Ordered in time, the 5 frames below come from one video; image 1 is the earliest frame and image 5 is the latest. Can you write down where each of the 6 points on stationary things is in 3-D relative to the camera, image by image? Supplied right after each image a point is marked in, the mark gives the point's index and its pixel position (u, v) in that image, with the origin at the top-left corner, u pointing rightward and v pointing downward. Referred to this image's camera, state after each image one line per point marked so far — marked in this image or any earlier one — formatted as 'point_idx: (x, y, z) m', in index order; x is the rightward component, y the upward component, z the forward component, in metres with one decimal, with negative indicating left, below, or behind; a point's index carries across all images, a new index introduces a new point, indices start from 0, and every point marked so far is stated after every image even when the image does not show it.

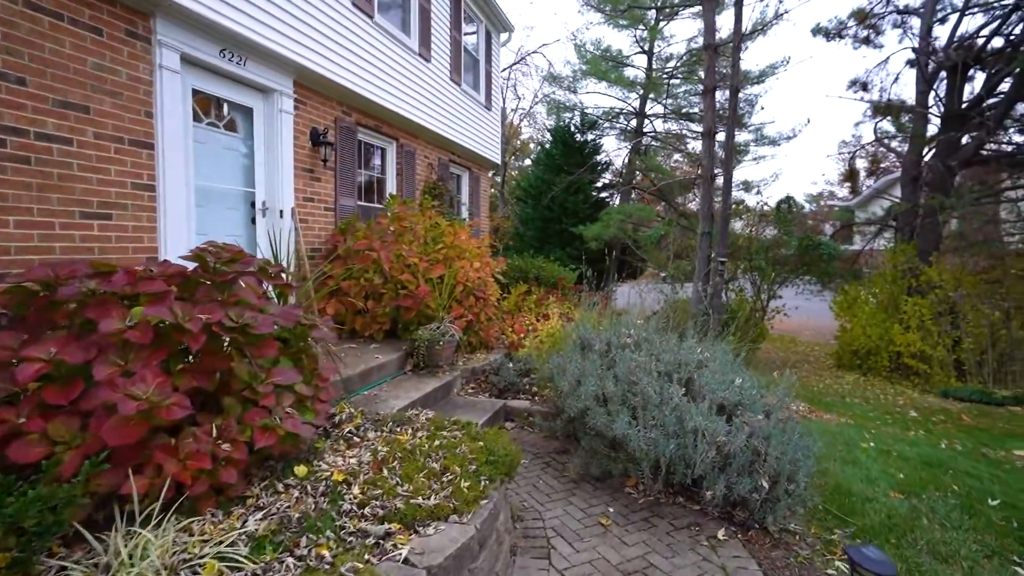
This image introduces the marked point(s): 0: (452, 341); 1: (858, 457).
0: (-0.5, -0.4, +4.5) m
1: (+2.5, -1.2, +3.9) m
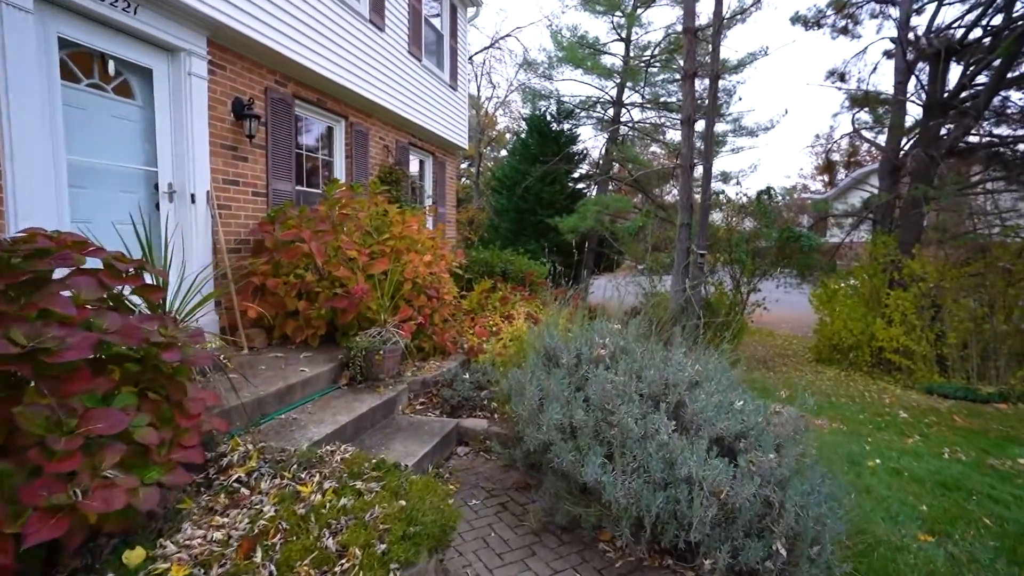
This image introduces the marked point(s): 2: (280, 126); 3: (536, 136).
0: (-0.8, -0.4, +3.8) m
1: (+2.2, -1.2, +3.4) m
2: (-2.2, +1.5, +5.0) m
3: (+0.6, +3.9, +14.0) m
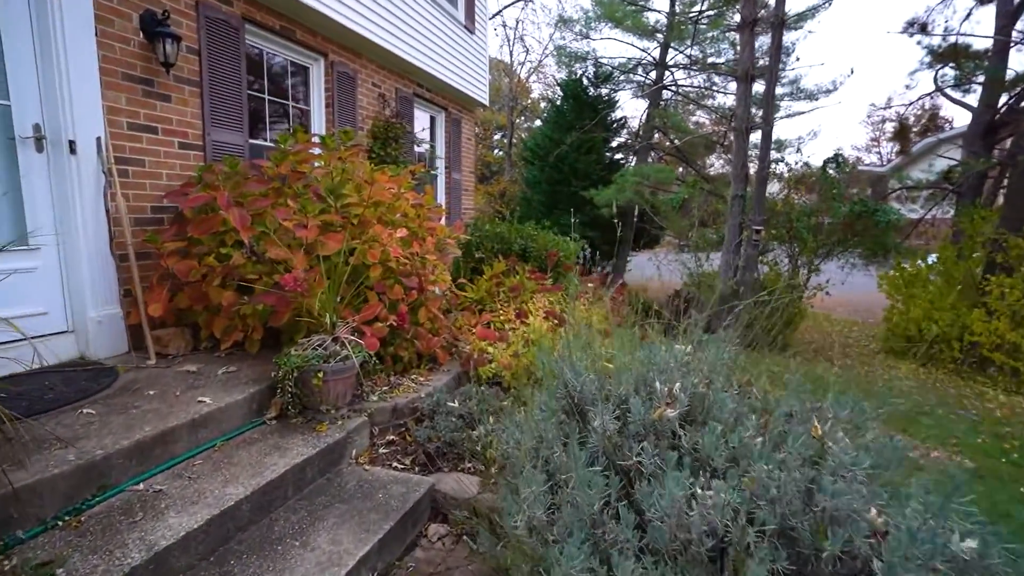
0: (-0.8, -0.4, +2.6) m
1: (+2.2, -1.2, +2.0) m
2: (-2.1, +1.6, +3.8) m
3: (+1.3, +4.4, +12.5) m
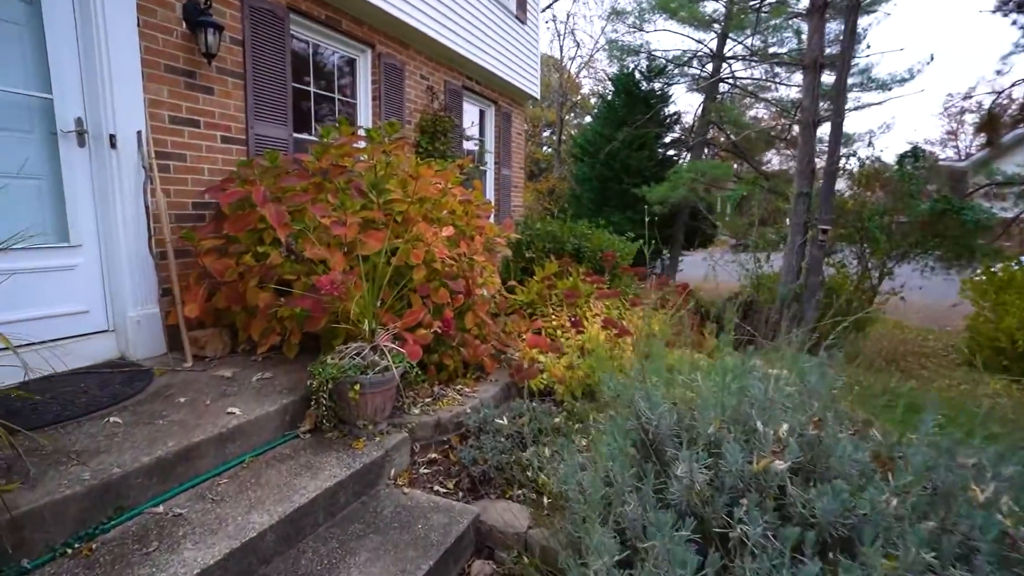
0: (-0.6, -0.4, +2.4) m
1: (+2.4, -1.3, +1.5) m
2: (-1.7, +1.6, +3.7) m
3: (+2.5, +4.4, +12.0) m
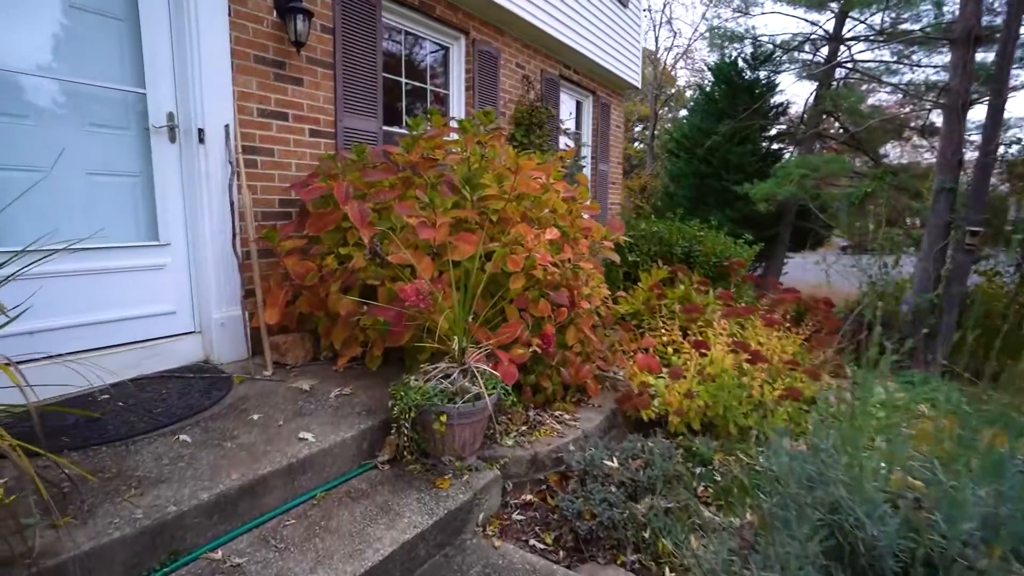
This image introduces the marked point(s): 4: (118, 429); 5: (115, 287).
0: (-0.1, -0.4, +2.0) m
1: (+2.6, -1.4, +0.7) m
2: (-1.0, +1.6, +3.5) m
3: (+4.5, +4.3, +11.0) m
4: (-1.5, -0.5, +2.0) m
5: (-1.8, 0.0, +2.5) m
